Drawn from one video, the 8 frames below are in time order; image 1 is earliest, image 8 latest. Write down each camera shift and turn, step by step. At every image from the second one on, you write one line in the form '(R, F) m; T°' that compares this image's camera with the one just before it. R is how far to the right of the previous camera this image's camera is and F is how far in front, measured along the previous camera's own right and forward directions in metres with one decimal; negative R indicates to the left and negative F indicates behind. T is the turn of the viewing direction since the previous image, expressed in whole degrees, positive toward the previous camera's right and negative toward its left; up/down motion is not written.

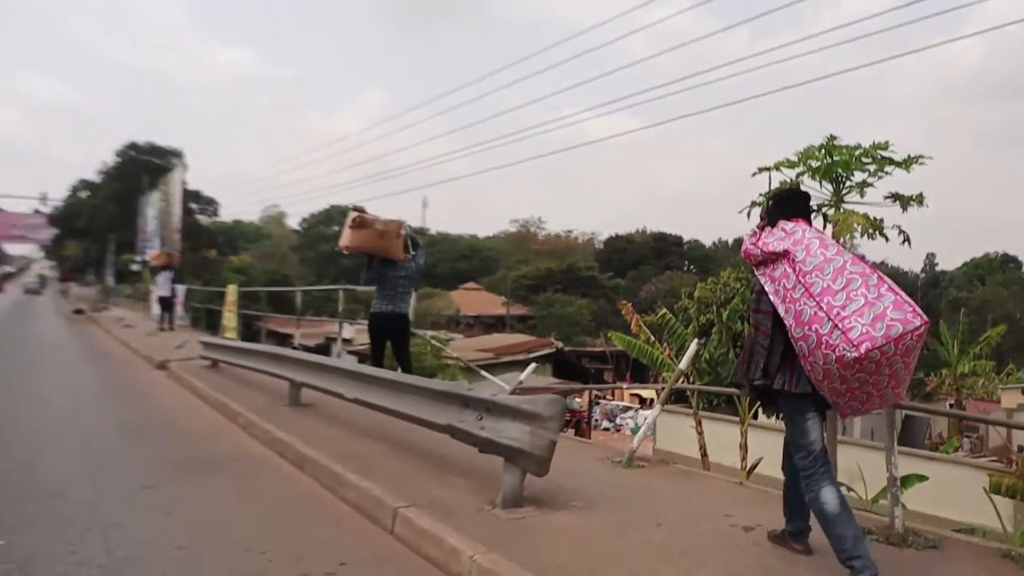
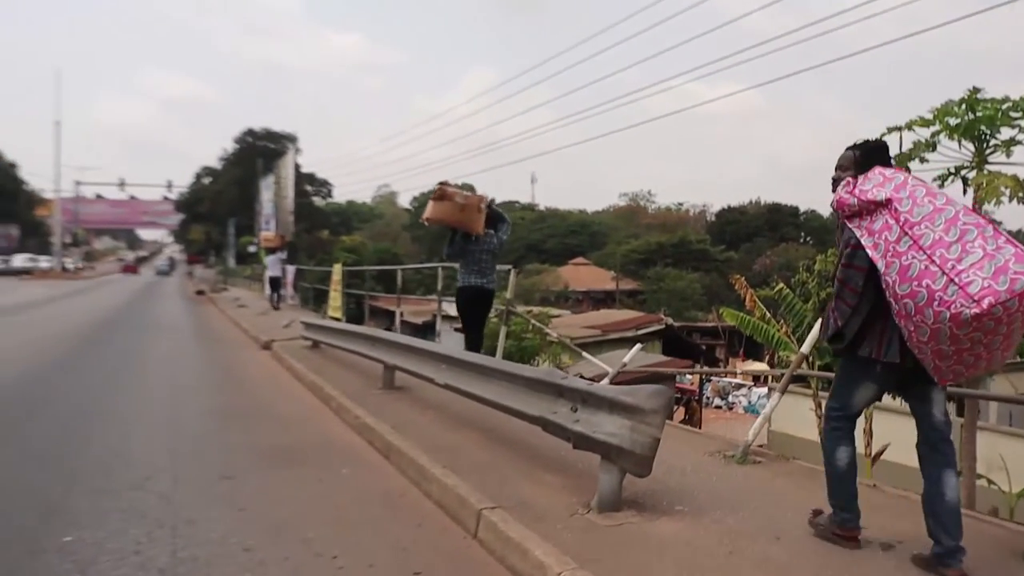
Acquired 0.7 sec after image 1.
(+0.1, +0.4) m; -7°
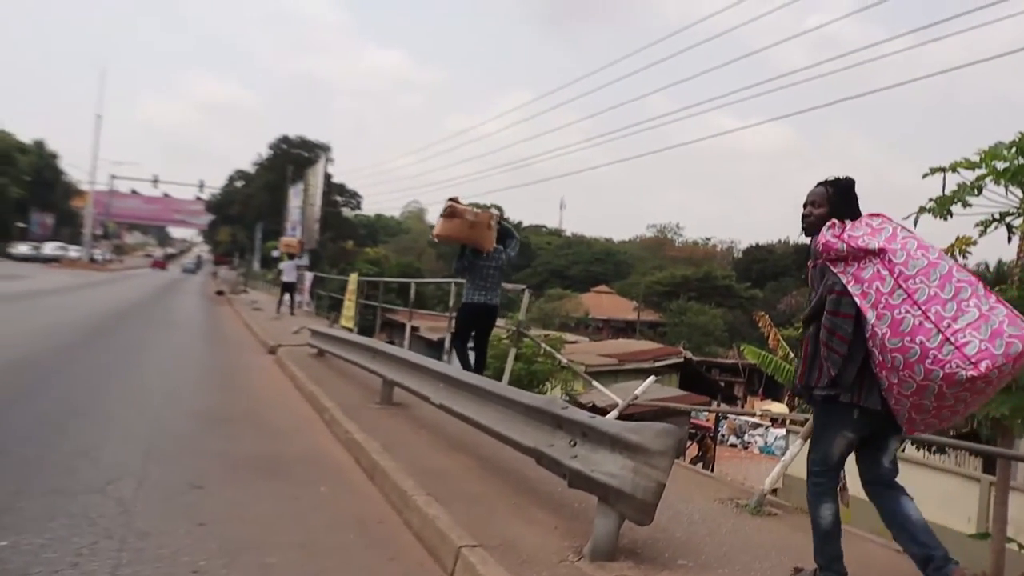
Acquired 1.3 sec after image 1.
(+0.1, +0.4) m; -2°
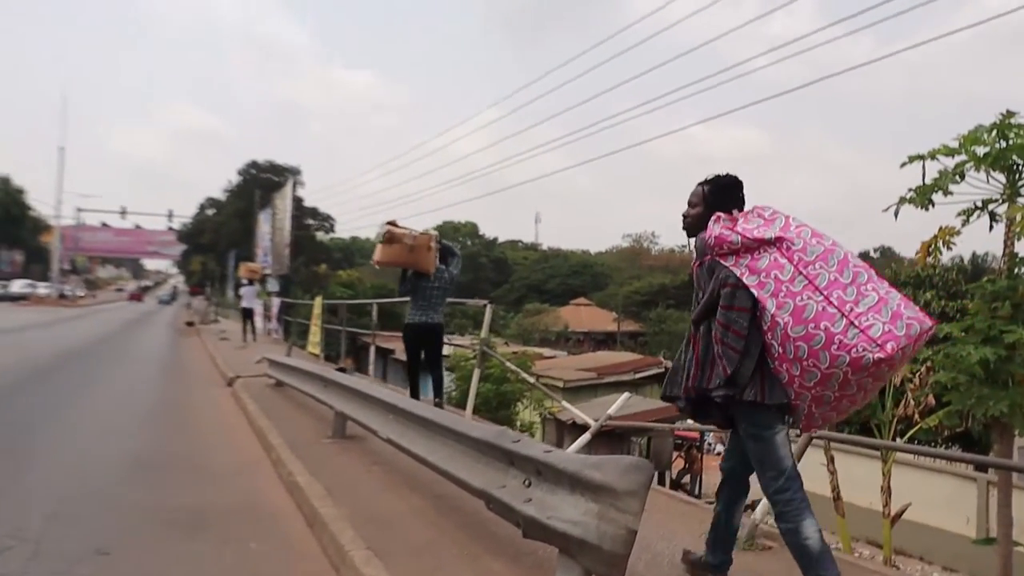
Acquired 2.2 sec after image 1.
(+0.1, +0.5) m; +1°
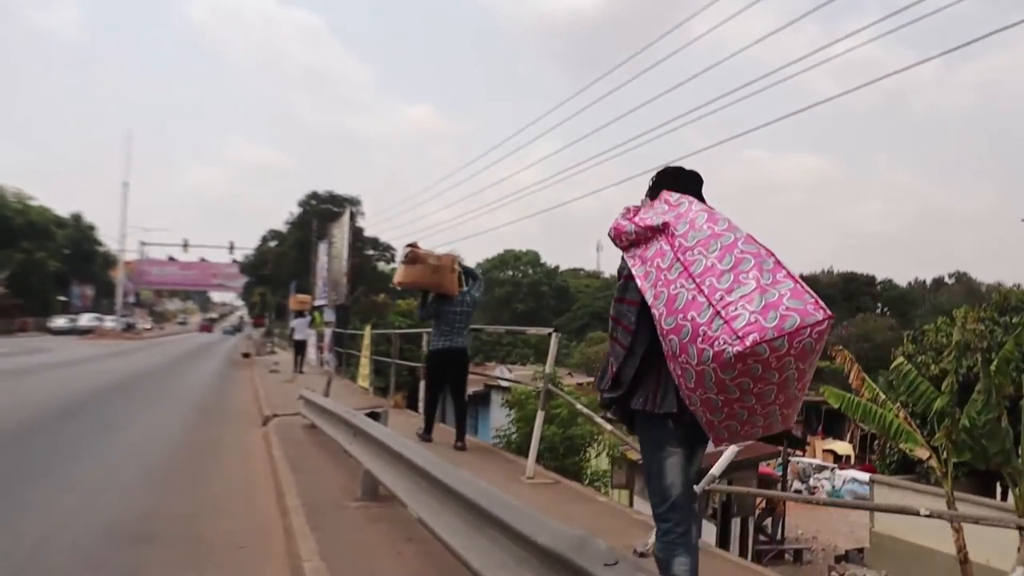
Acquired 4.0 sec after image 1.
(-0.1, +1.2) m; -4°
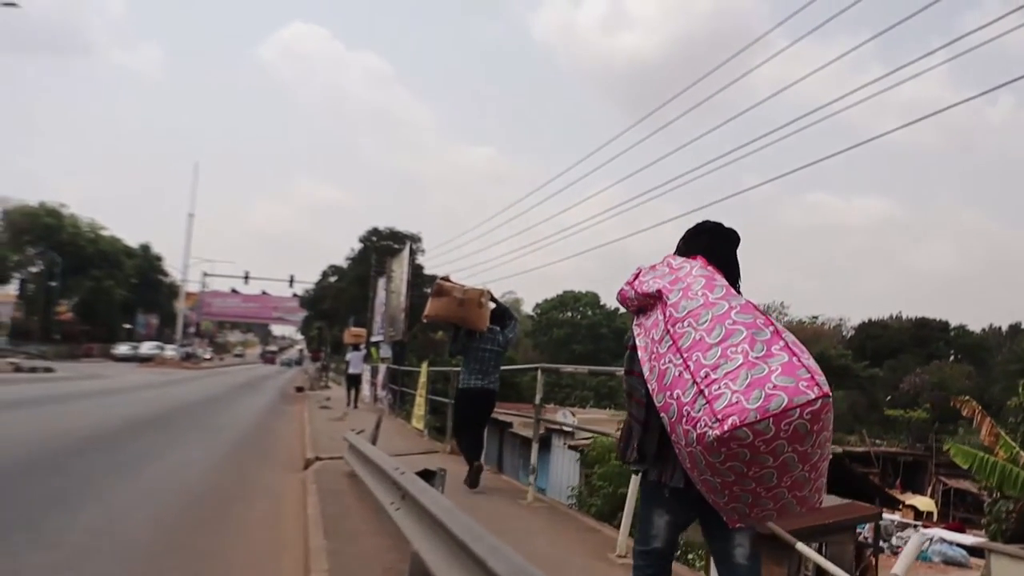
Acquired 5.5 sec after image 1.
(-0.2, +1.2) m; -4°
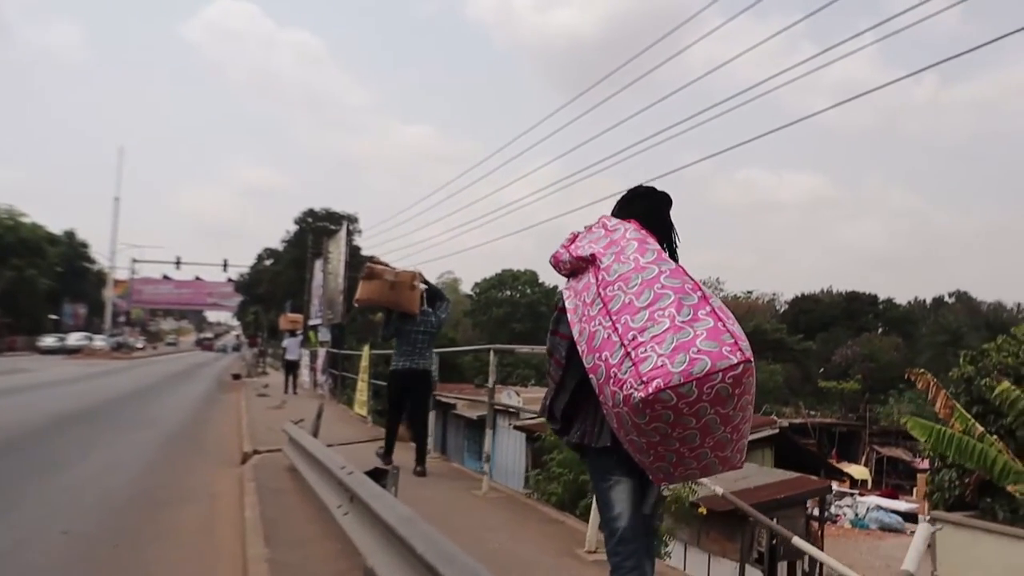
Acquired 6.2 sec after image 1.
(-0.1, +0.4) m; +4°
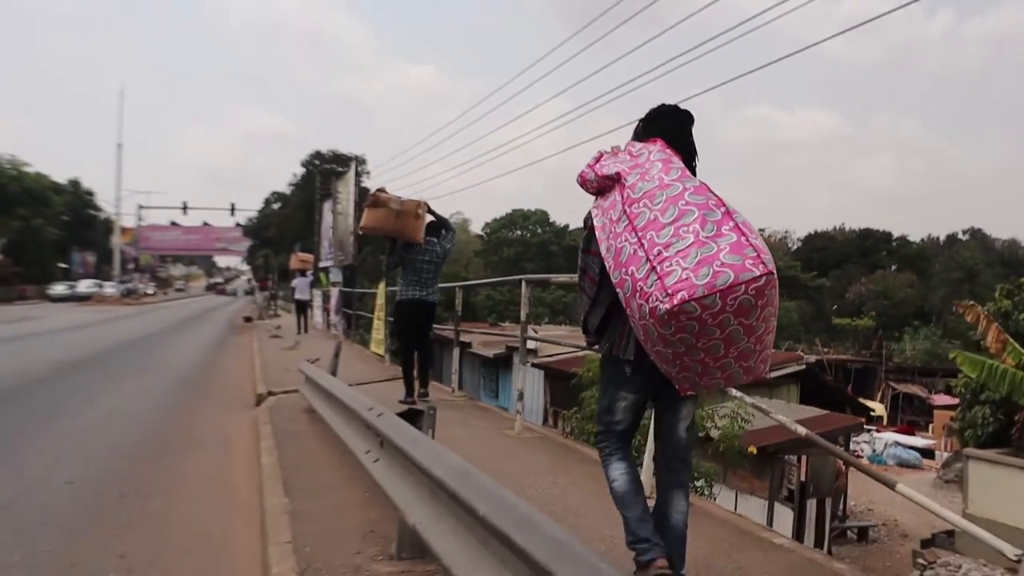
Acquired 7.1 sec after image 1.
(-0.2, +0.5) m; -1°
